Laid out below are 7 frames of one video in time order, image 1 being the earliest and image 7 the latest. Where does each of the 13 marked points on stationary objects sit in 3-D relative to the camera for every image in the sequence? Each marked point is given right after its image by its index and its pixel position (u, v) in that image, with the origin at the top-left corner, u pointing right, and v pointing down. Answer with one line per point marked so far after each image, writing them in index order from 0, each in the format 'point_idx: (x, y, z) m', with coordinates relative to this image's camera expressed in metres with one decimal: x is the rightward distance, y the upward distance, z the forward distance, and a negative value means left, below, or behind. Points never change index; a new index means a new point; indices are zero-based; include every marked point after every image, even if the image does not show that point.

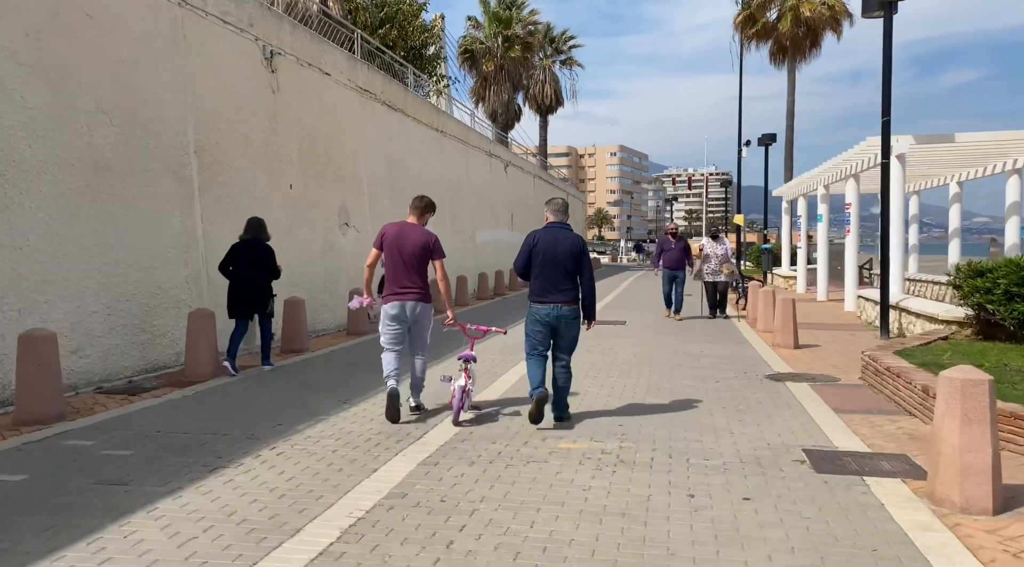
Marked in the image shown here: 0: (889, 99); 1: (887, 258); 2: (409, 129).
0: (+5.8, +2.9, +12.8) m
1: (+5.9, +0.4, +12.9) m
2: (-2.3, +3.4, +18.3) m
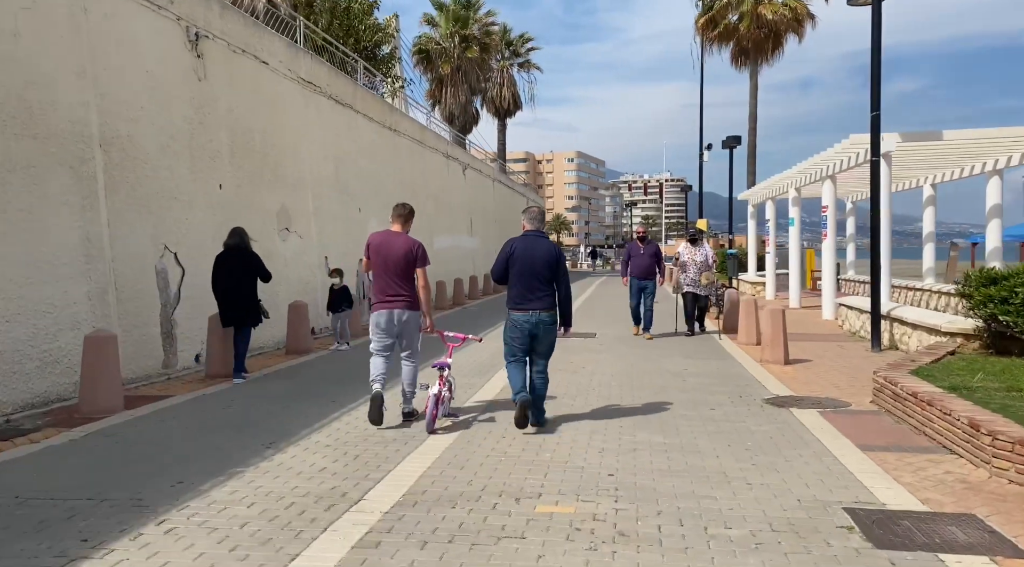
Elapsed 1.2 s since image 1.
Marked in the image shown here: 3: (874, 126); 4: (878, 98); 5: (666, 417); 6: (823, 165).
0: (+5.2, +2.7, +11.8) m
1: (+5.3, +0.3, +12.0) m
2: (-3.1, +3.2, +17.0) m
3: (+5.1, +2.3, +11.8) m
4: (+5.2, +2.6, +11.7) m
5: (+1.3, -1.1, +7.1) m
6: (+6.5, +2.5, +17.2) m
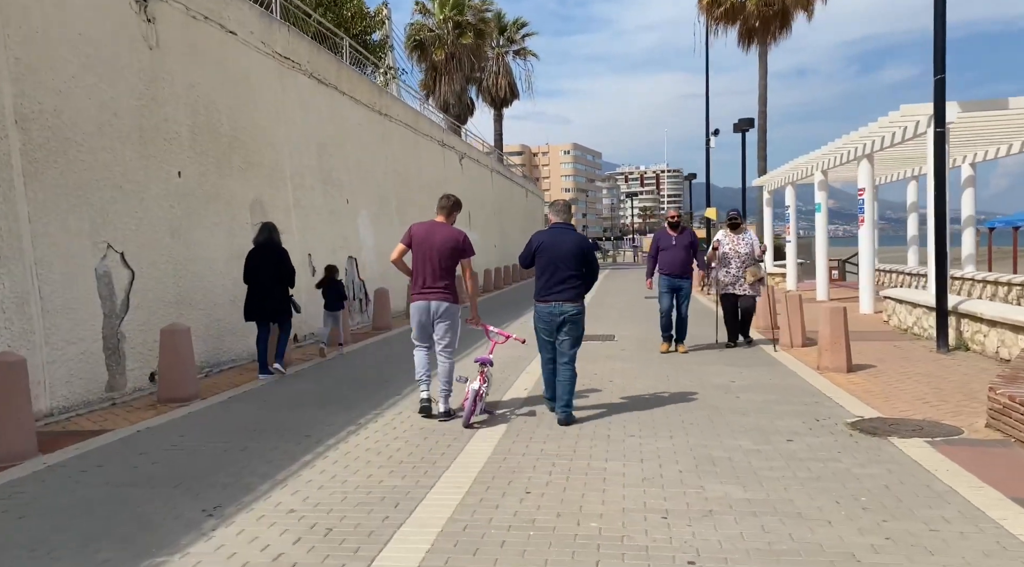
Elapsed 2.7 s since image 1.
0: (+5.3, +2.9, +10.2) m
1: (+5.4, +0.4, +10.4) m
2: (-3.1, +3.2, +15.3) m
3: (+5.2, +2.4, +10.2) m
4: (+5.2, +2.8, +10.1) m
5: (+1.5, -1.1, +5.6) m
6: (+6.5, +2.6, +15.6) m
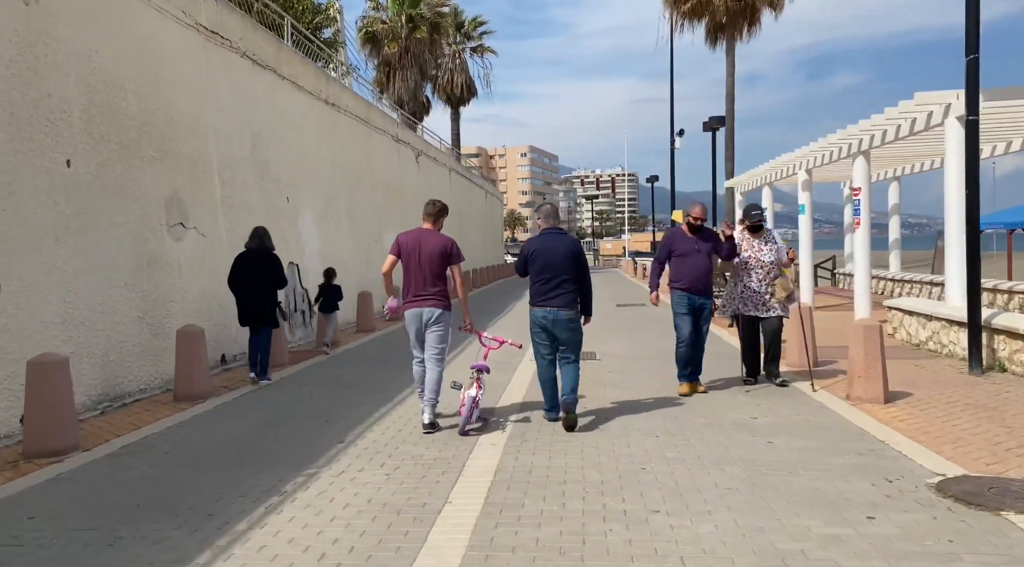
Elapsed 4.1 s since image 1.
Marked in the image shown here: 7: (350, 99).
0: (+5.0, +2.7, +8.9) m
1: (+5.1, +0.3, +9.0) m
2: (-3.7, +3.1, +13.5) m
3: (+4.9, +2.3, +8.8) m
4: (+4.9, +2.6, +8.8) m
5: (+1.4, -1.2, +4.0) m
6: (+5.9, +2.5, +14.4) m
7: (-3.4, +3.8, +17.2) m
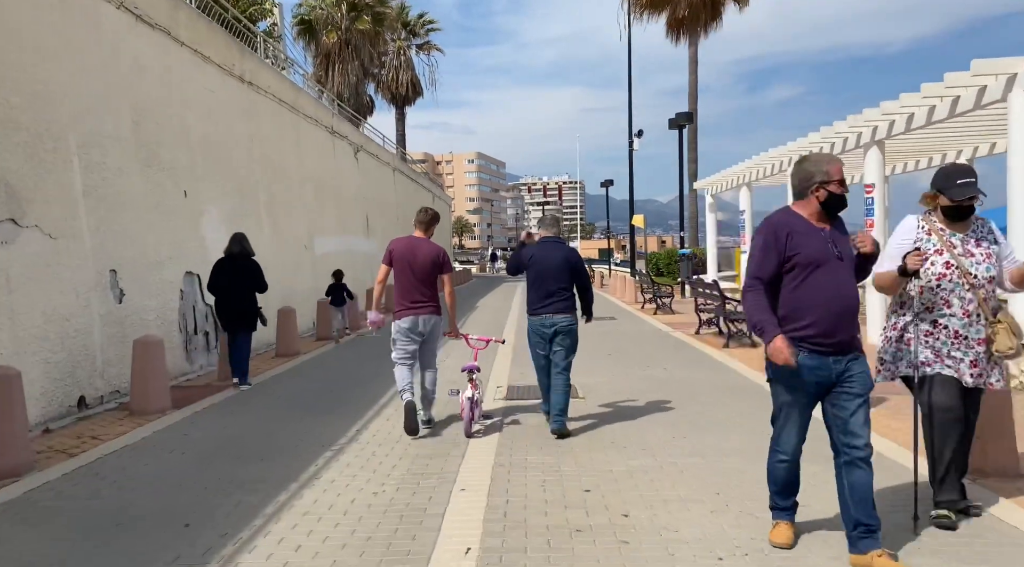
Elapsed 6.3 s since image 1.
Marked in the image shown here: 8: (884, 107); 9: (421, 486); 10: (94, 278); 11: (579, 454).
0: (+4.6, +2.6, +6.8) m
1: (+4.7, +0.1, +6.9) m
2: (-4.3, +2.9, +10.9) m
3: (+4.6, +2.1, +6.7) m
4: (+4.6, +2.5, +6.7) m
5: (+1.4, -1.3, +1.6) m
6: (+5.2, +2.3, +12.3) m
7: (-4.2, +3.6, +14.5) m
8: (+5.0, +2.4, +11.2) m
9: (-0.6, -1.3, +5.3) m
10: (-4.2, +0.1, +8.3) m
11: (+0.5, -1.2, +5.9) m
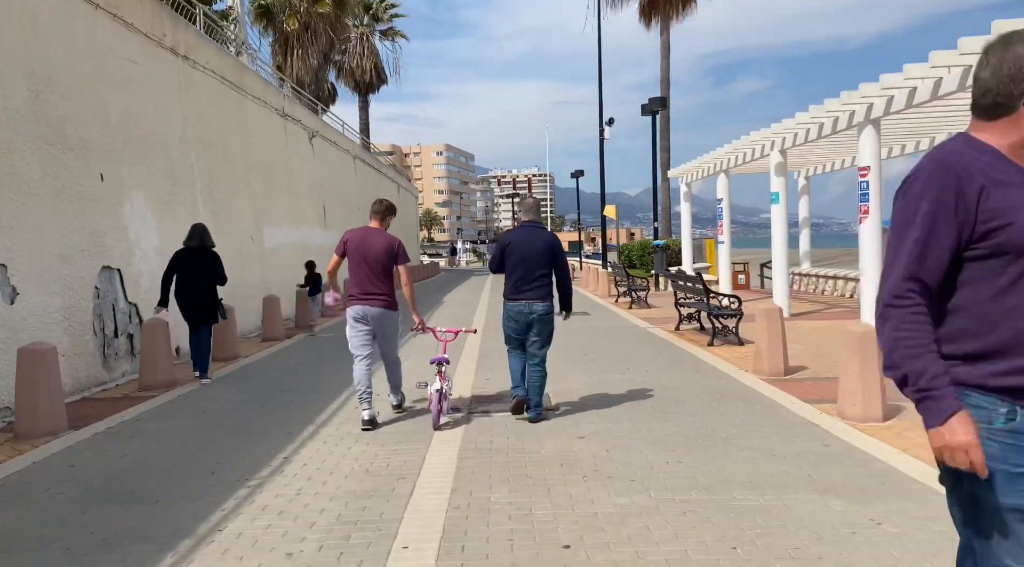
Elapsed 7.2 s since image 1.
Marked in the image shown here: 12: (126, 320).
0: (+4.3, +2.7, +5.7) m
1: (+4.5, +0.2, +5.9) m
2: (-4.7, +2.9, +9.5) m
3: (+4.3, +2.2, +5.7) m
4: (+4.3, +2.6, +5.7) m
5: (+1.3, -1.3, +0.5) m
6: (+4.7, +2.4, +11.3) m
7: (-4.8, +3.7, +13.2) m
8: (+4.6, +2.5, +10.2) m
9: (-0.8, -1.3, +4.1) m
10: (-4.5, +0.1, +7.0) m
11: (+0.2, -1.2, +4.8) m
12: (-4.5, -0.4, +9.7) m
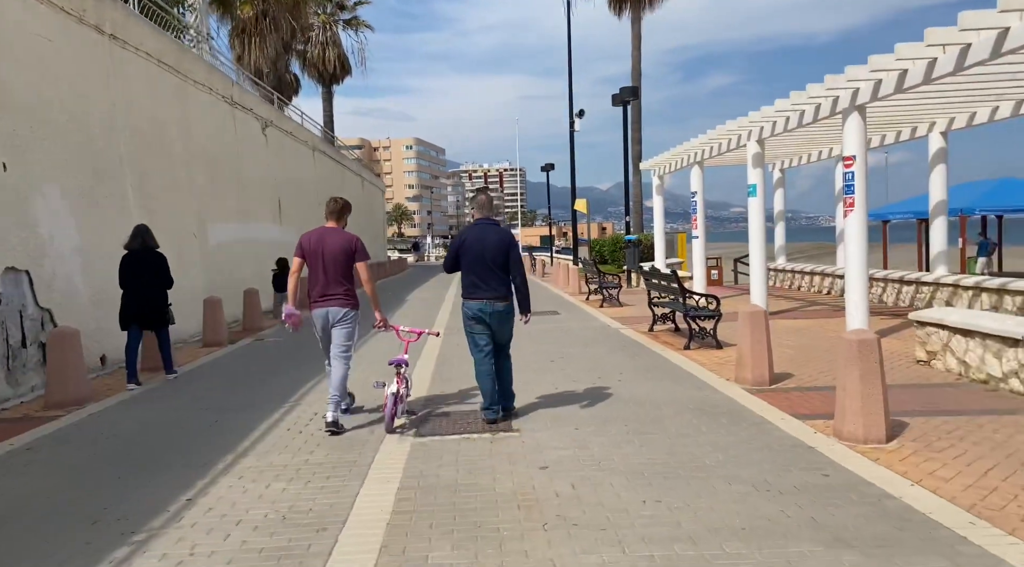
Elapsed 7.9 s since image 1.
0: (+4.0, +2.7, +5.0) m
1: (+4.1, +0.2, +5.2) m
2: (-5.2, +2.9, +8.4) m
3: (+3.9, +2.2, +4.9) m
4: (+4.0, +2.6, +4.9) m
5: (+1.2, -1.4, -0.3) m
6: (+4.2, +2.5, +10.5) m
7: (-5.4, +3.7, +12.1) m
8: (+4.1, +2.5, +9.4) m
9: (-1.0, -1.3, +3.2) m
10: (-4.9, 0.0, +5.9) m
11: (0.0, -1.2, +3.9) m
12: (-4.9, -0.5, +8.6) m
